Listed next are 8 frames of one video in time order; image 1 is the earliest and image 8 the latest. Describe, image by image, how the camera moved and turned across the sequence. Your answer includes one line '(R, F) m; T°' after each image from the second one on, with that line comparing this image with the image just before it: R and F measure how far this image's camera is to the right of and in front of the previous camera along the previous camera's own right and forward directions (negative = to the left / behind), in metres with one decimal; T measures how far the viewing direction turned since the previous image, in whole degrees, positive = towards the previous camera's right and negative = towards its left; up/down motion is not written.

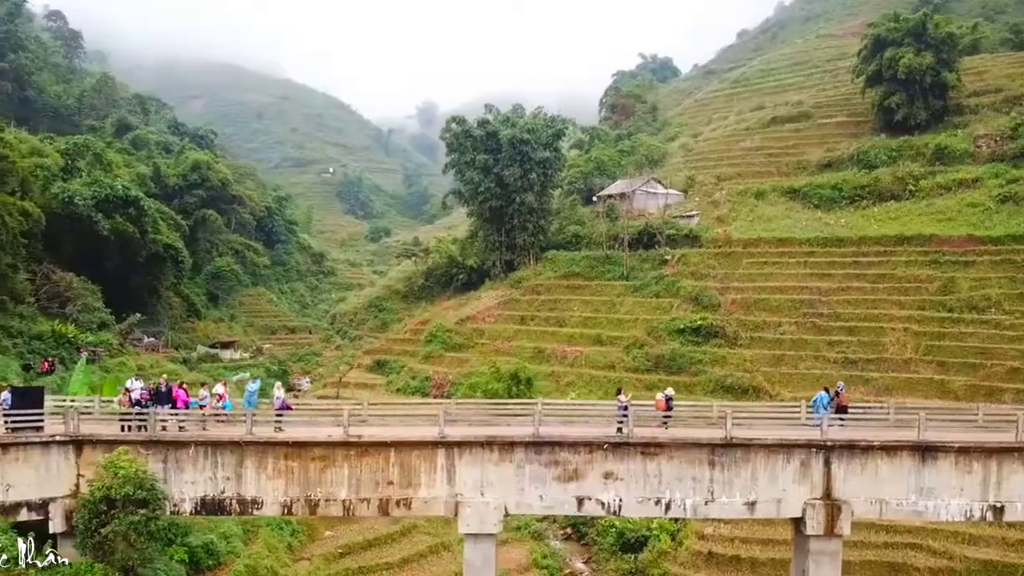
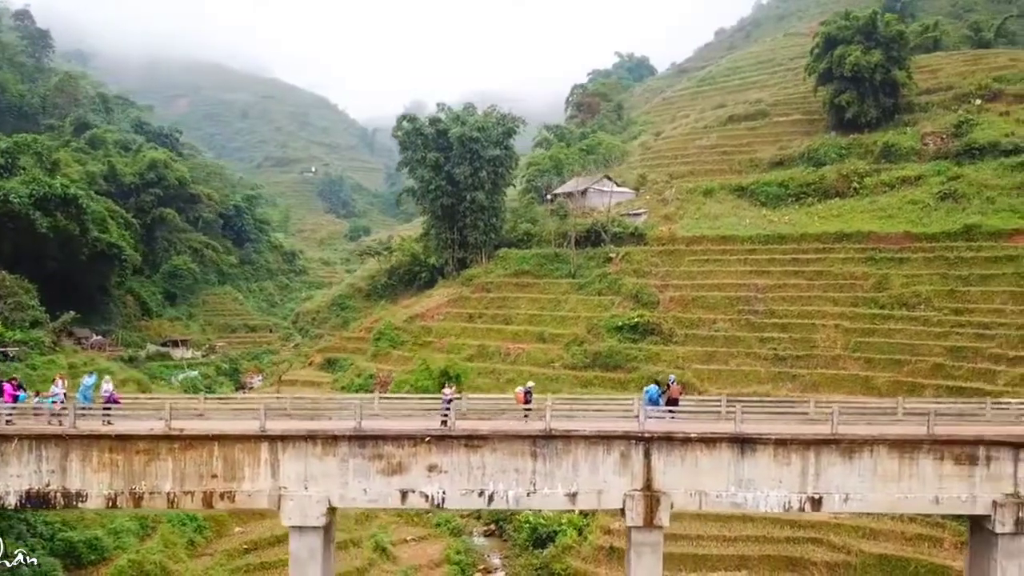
(+3.6, -0.1) m; 0°
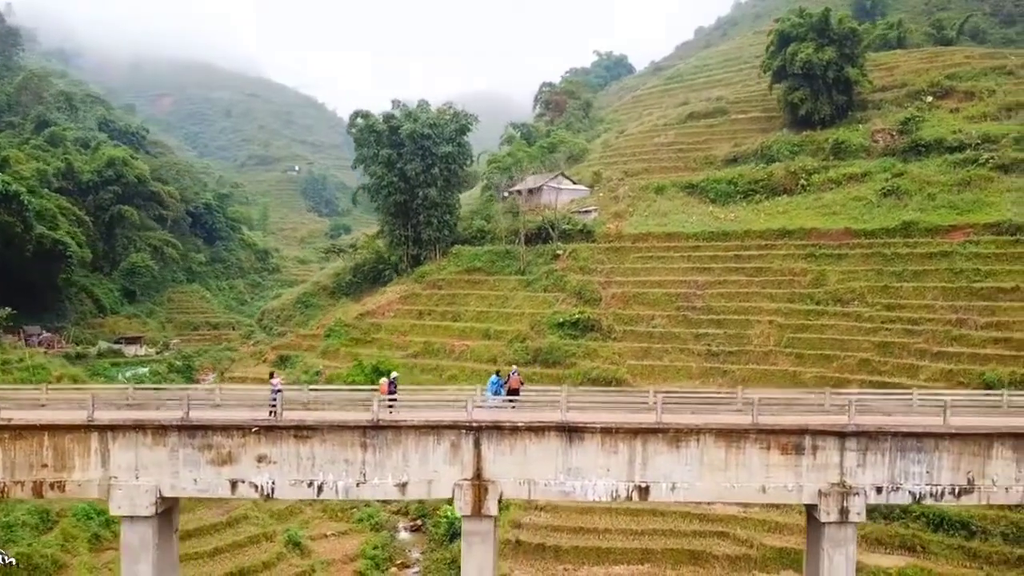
(+3.5, 0.0) m; 0°
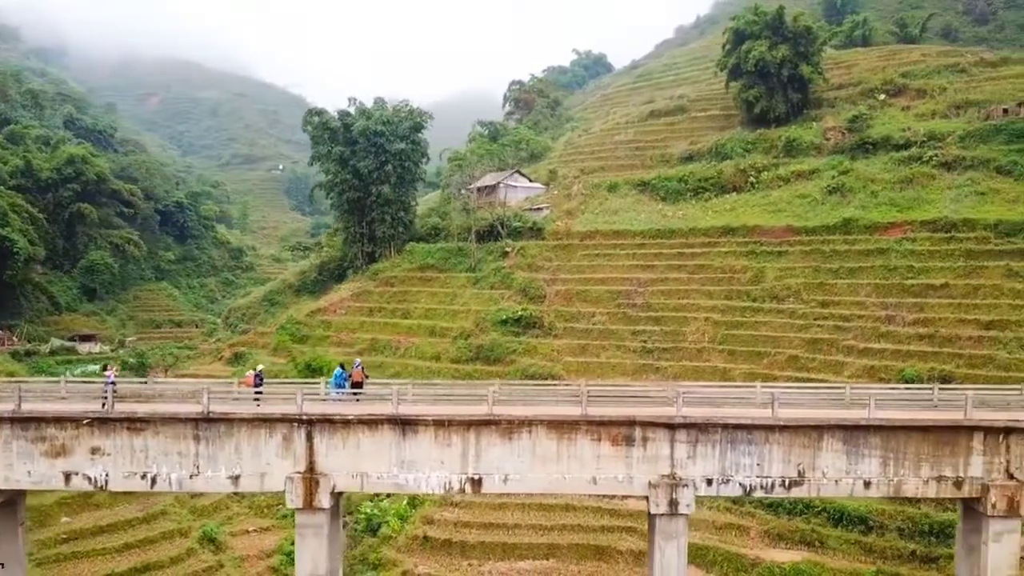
(+3.4, 0.0) m; 0°
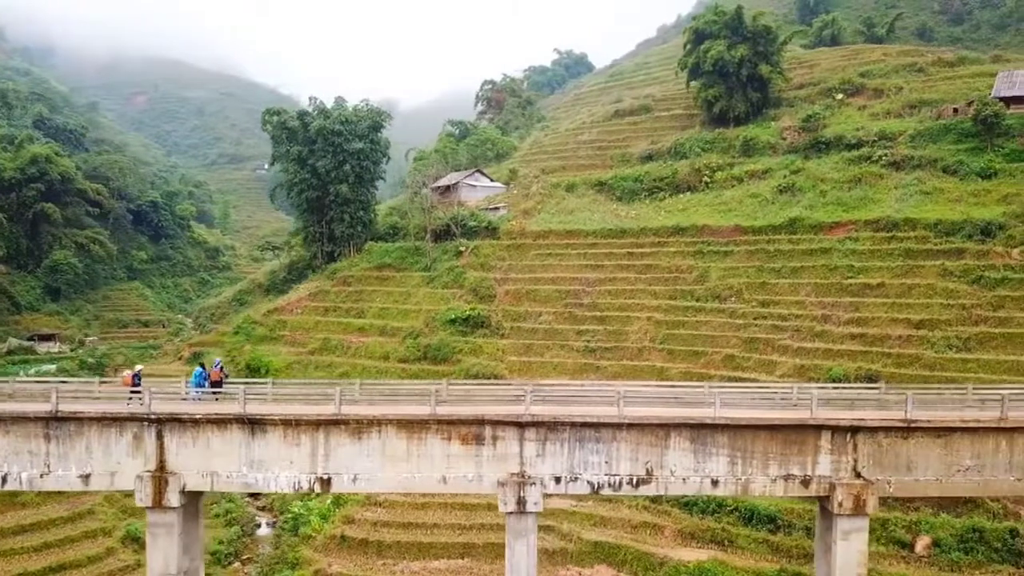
(+3.1, 0.0) m; 0°
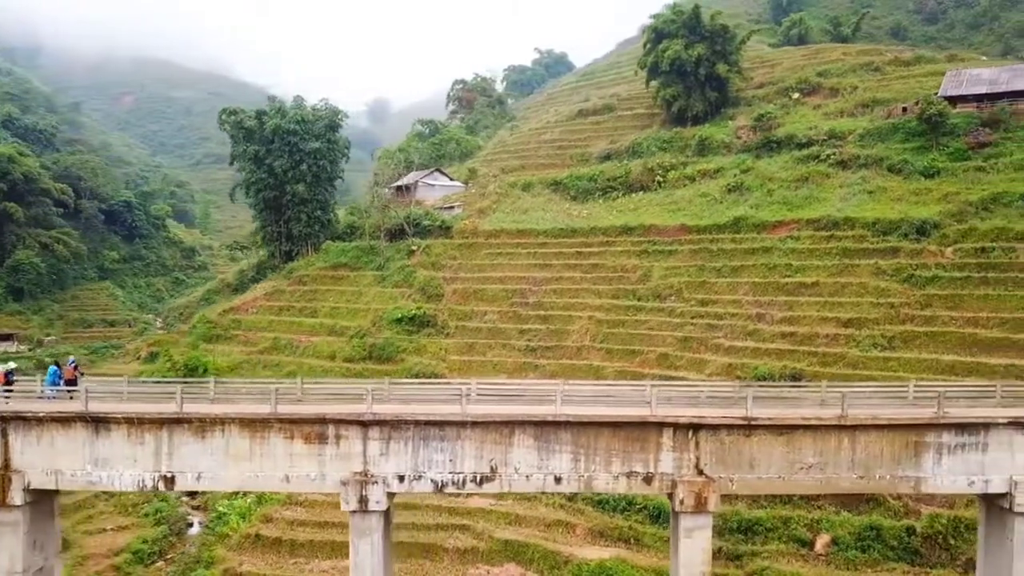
(+3.2, 0.0) m; 0°
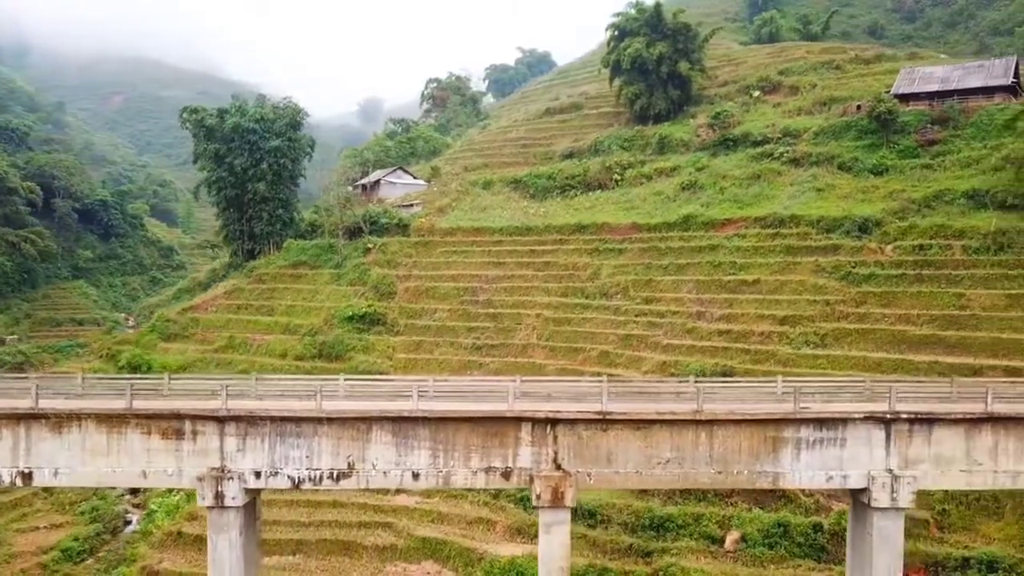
(+2.9, 0.0) m; 0°
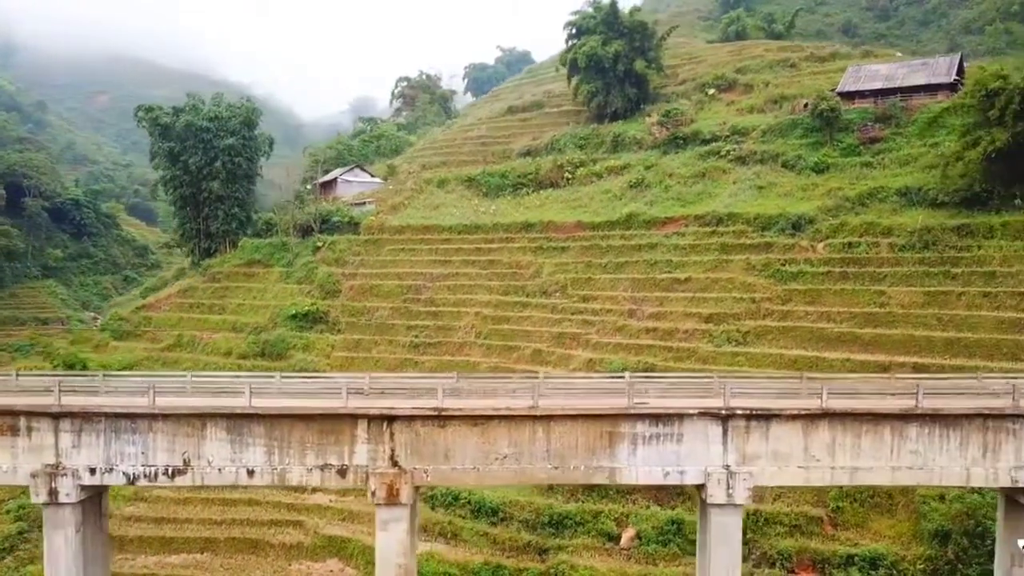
(+3.3, 0.0) m; 0°
